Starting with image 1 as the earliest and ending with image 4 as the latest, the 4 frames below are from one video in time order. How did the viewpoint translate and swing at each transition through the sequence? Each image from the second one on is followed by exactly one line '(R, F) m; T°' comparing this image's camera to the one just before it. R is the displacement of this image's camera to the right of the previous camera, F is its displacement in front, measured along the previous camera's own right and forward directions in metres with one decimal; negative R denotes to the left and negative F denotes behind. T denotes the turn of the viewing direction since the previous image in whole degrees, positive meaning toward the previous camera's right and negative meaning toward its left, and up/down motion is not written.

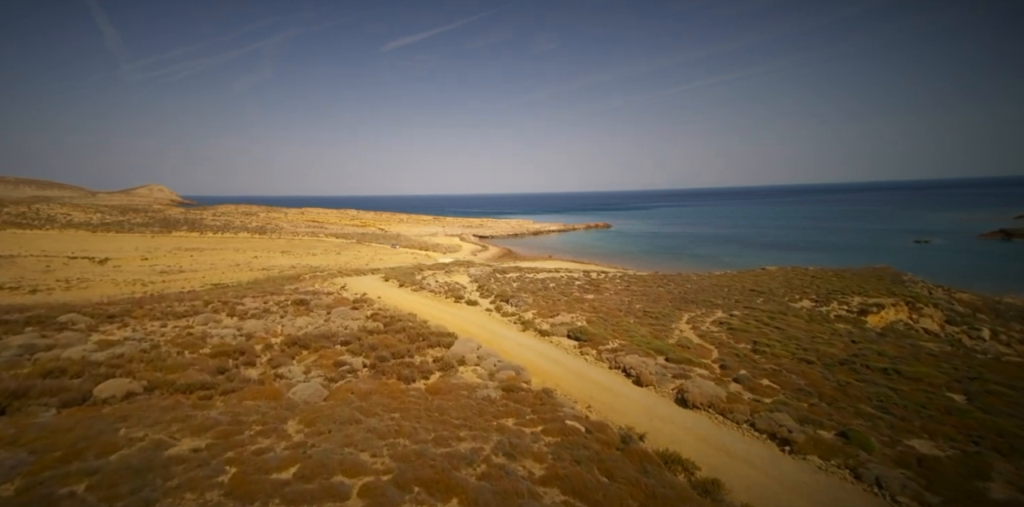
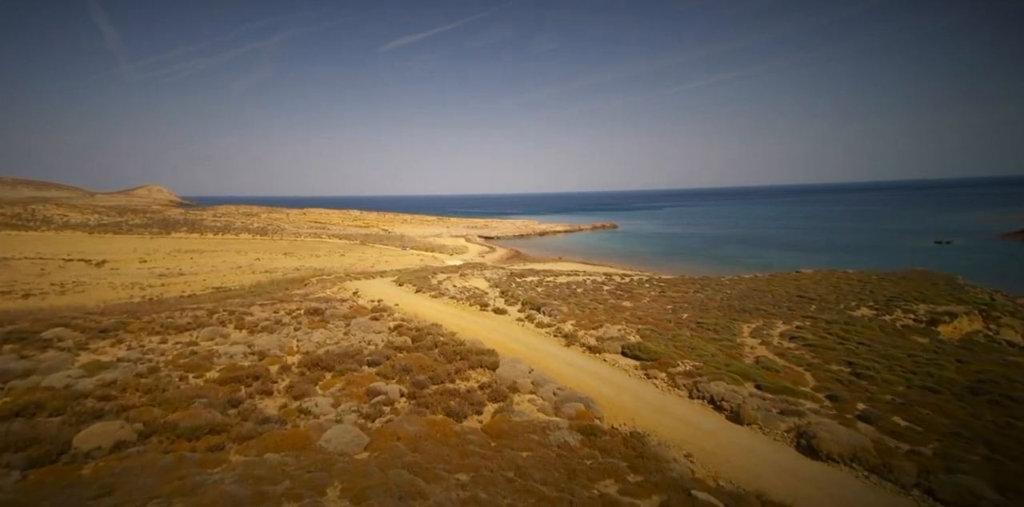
(-1.4, +1.9) m; 0°
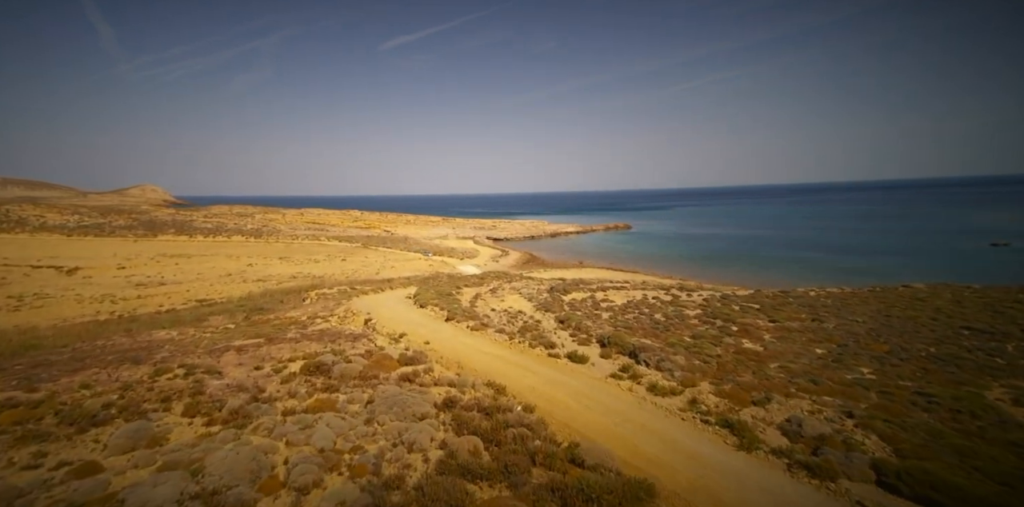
(-2.7, +6.3) m; 0°
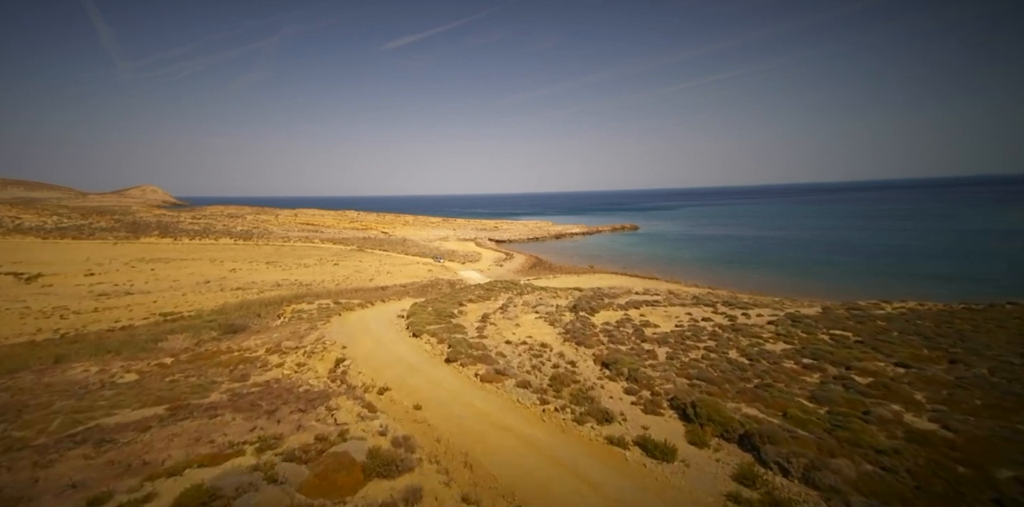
(-0.7, +5.6) m; 0°
